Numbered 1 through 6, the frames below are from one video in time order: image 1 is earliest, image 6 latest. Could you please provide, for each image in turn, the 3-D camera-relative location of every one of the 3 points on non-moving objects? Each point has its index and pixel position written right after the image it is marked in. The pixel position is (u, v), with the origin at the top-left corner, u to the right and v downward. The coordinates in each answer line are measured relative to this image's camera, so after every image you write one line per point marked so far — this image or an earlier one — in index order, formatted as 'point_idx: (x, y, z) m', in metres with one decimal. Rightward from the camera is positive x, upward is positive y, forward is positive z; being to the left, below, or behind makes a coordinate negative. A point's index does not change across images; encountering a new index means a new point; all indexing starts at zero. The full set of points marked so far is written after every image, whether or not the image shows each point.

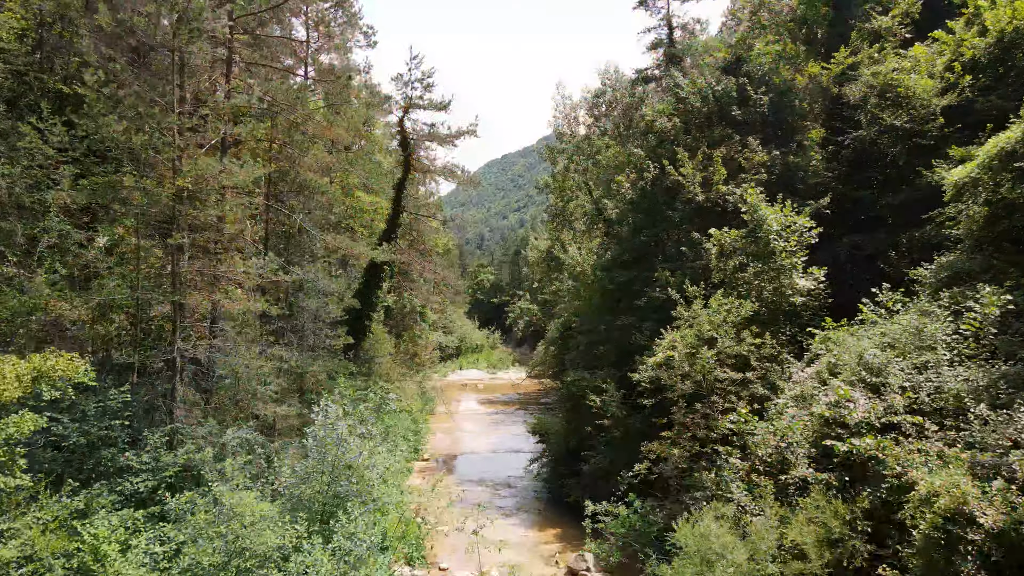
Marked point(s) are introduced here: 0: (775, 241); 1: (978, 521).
0: (+5.3, +1.0, +8.8) m
1: (+4.9, -2.4, +4.5) m
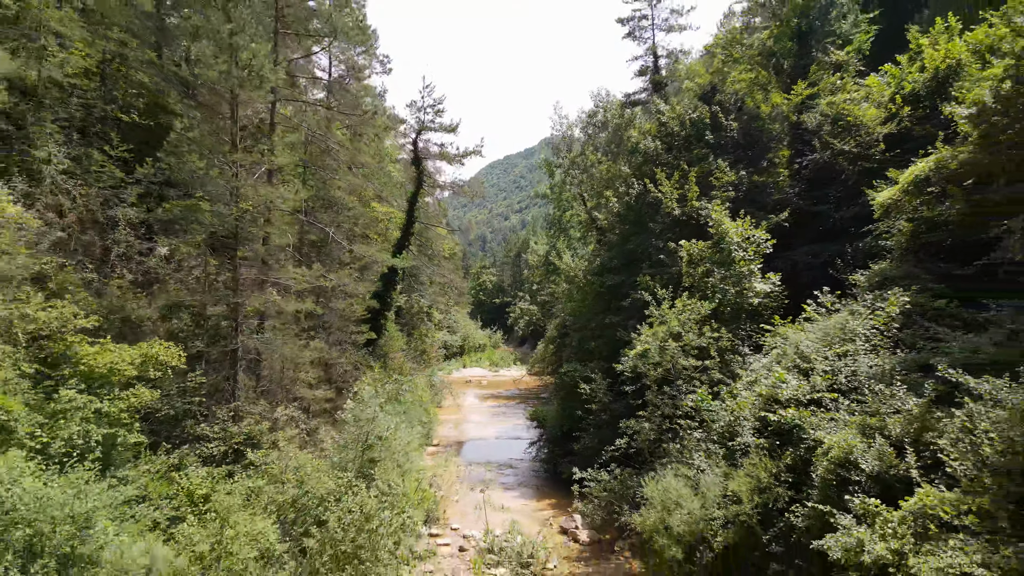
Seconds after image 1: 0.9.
0: (+5.3, +0.9, +10.4) m
1: (+4.9, -2.5, +6.1) m
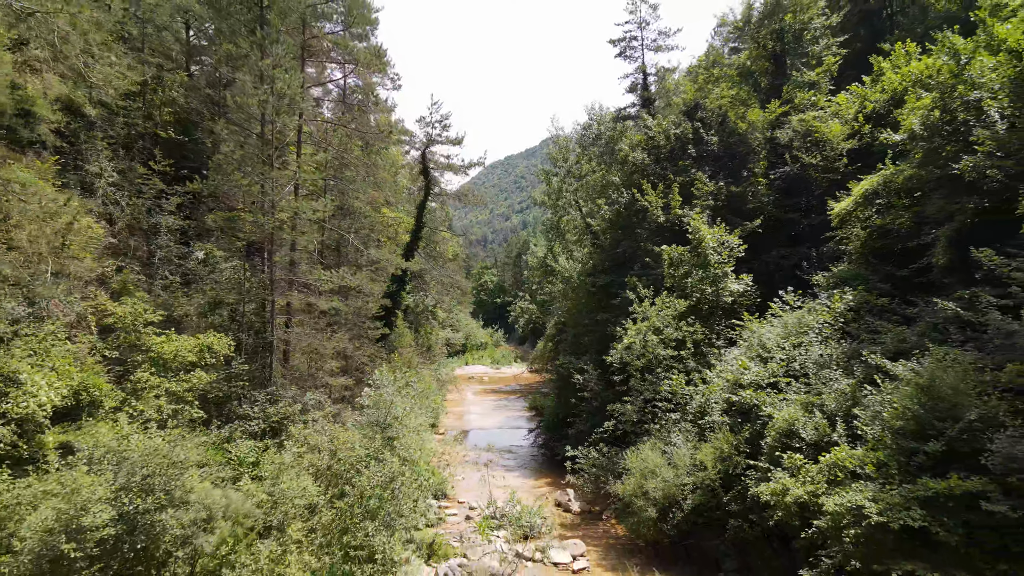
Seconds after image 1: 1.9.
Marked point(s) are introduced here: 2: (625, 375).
0: (+5.3, +0.9, +11.6) m
1: (+4.9, -2.5, +7.3) m
2: (+3.1, -2.4, +11.9) m
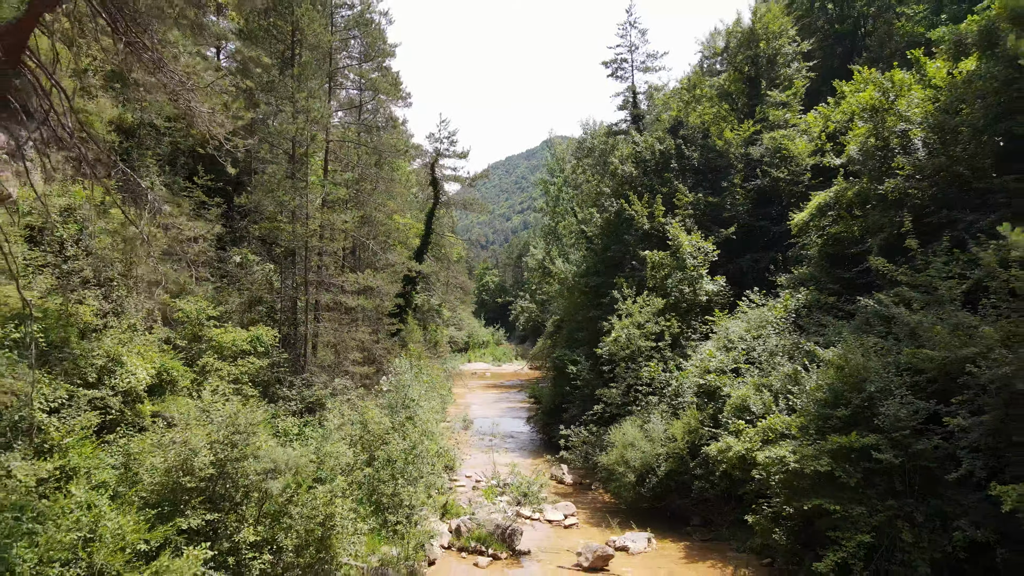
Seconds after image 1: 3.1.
0: (+5.3, +0.9, +13.2) m
1: (+4.9, -2.5, +8.9) m
2: (+3.1, -2.4, +13.5) m
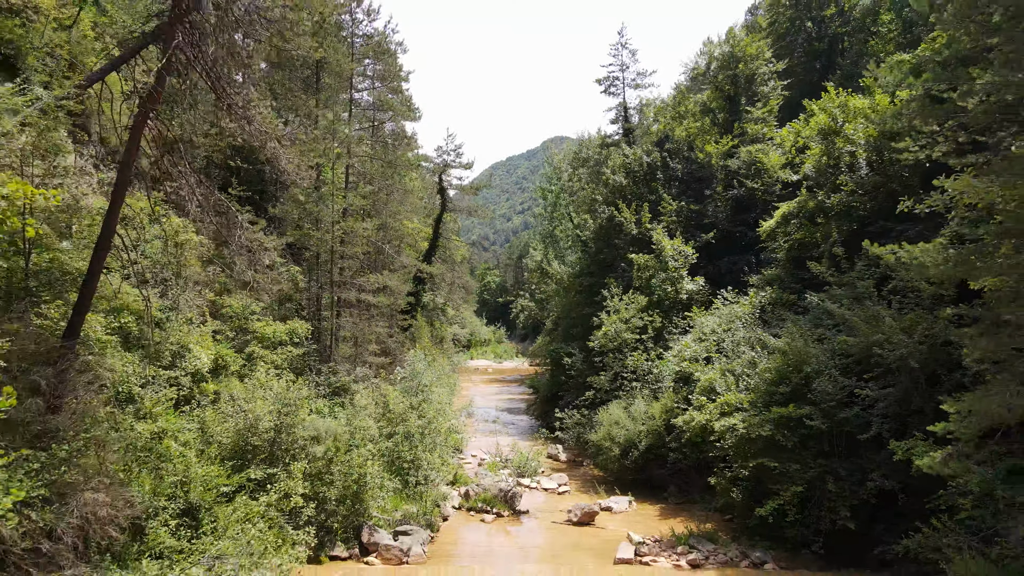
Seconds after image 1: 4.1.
0: (+5.4, +0.9, +14.8) m
1: (+4.9, -2.4, +10.5) m
2: (+3.2, -2.4, +15.1) m
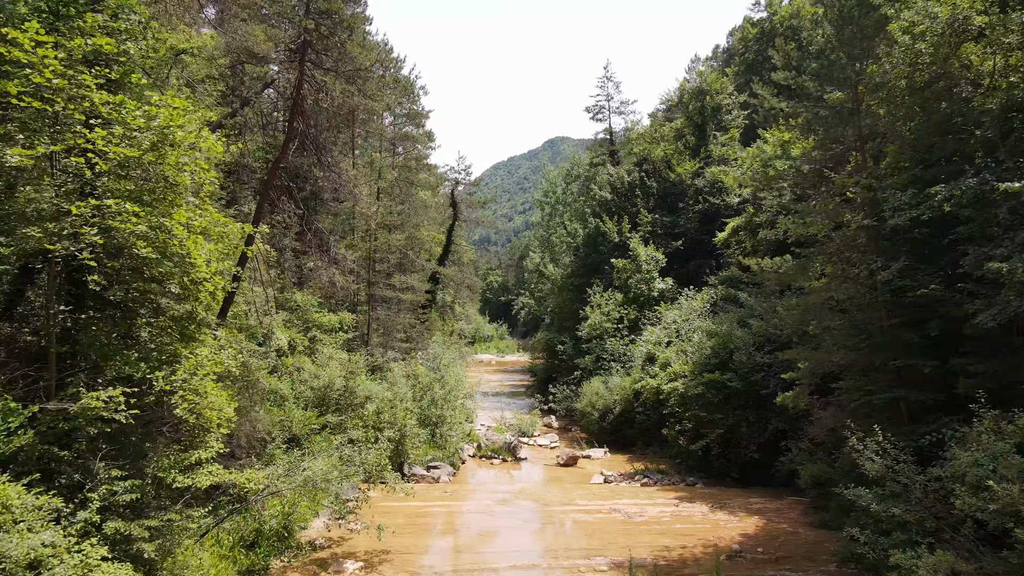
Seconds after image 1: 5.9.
0: (+5.4, +1.0, +18.0) m
1: (+5.0, -2.4, +13.7) m
2: (+3.2, -2.3, +18.3) m
